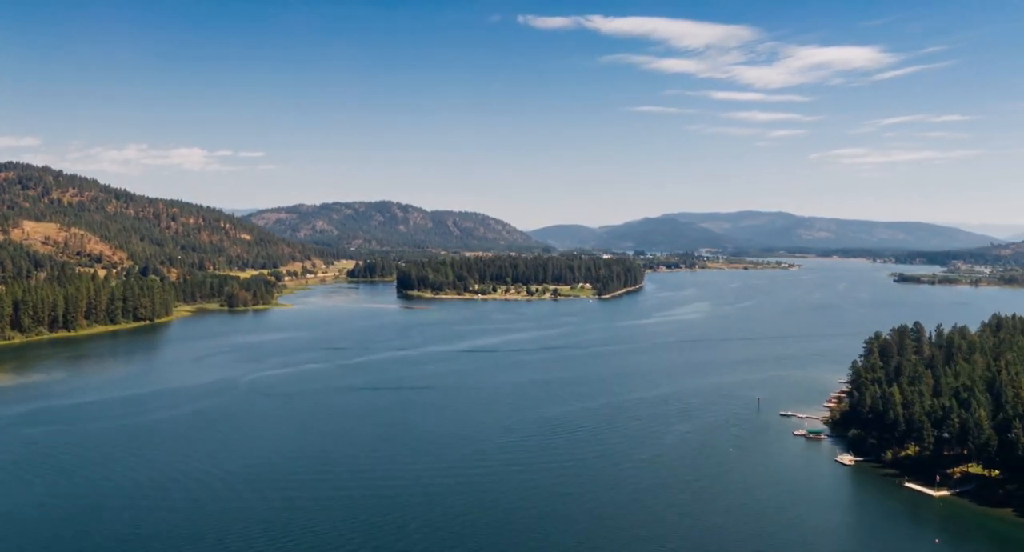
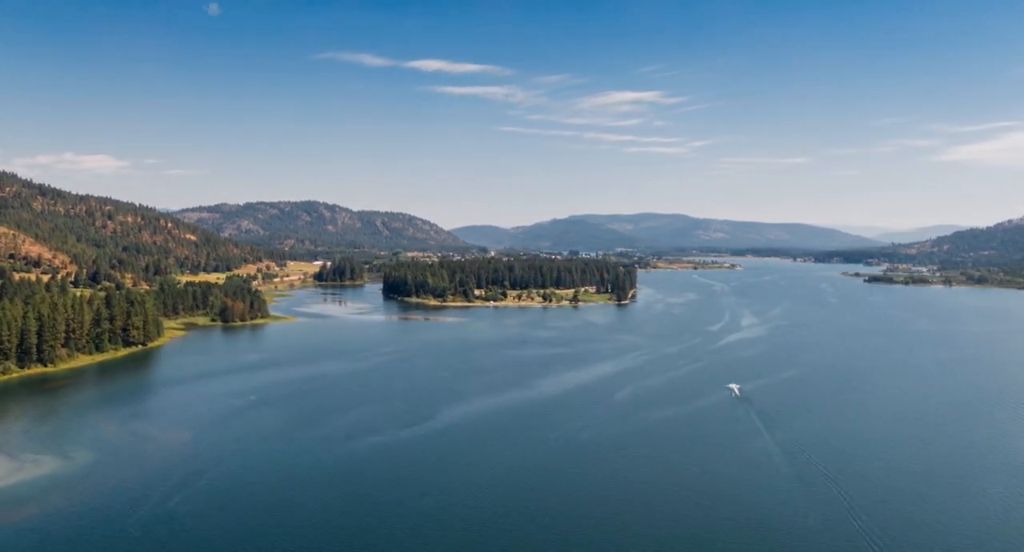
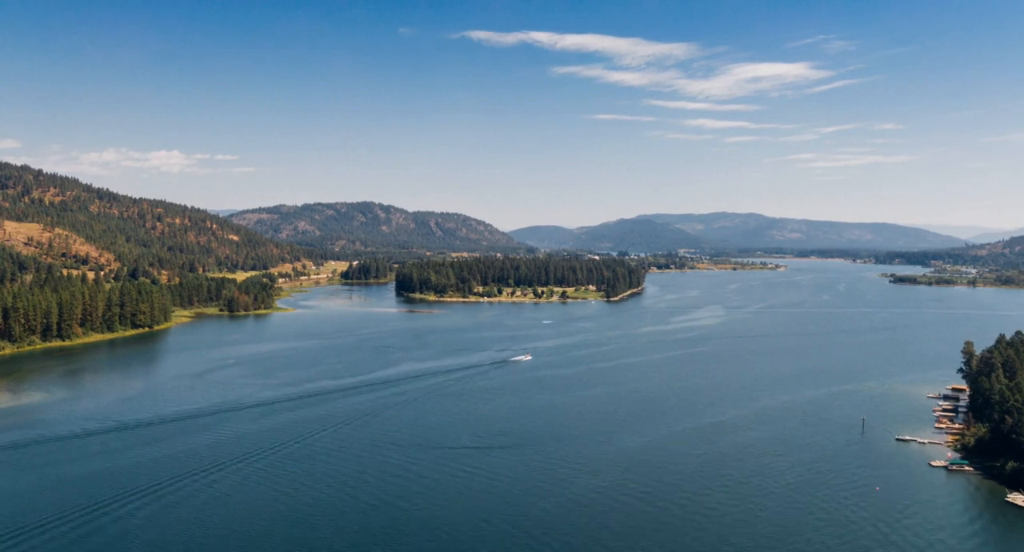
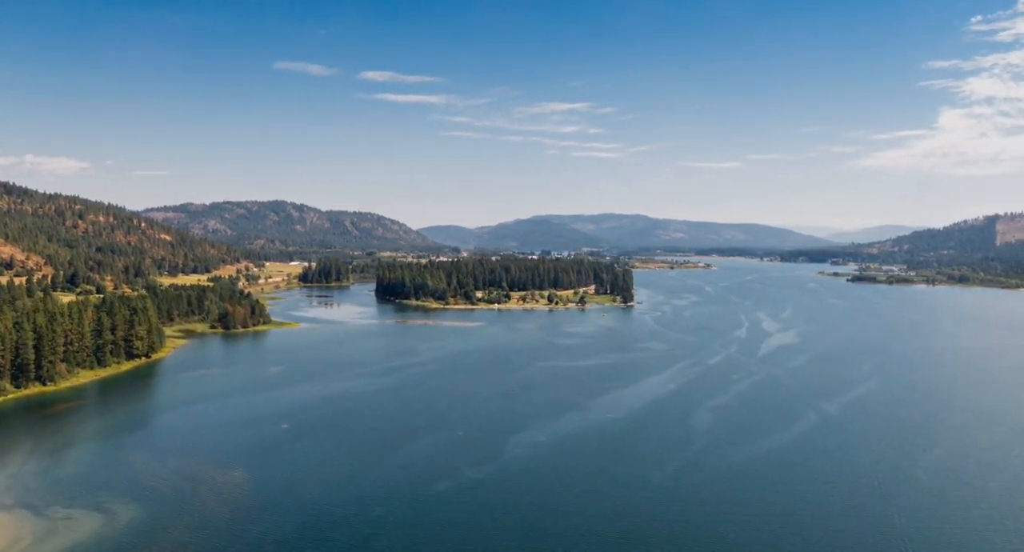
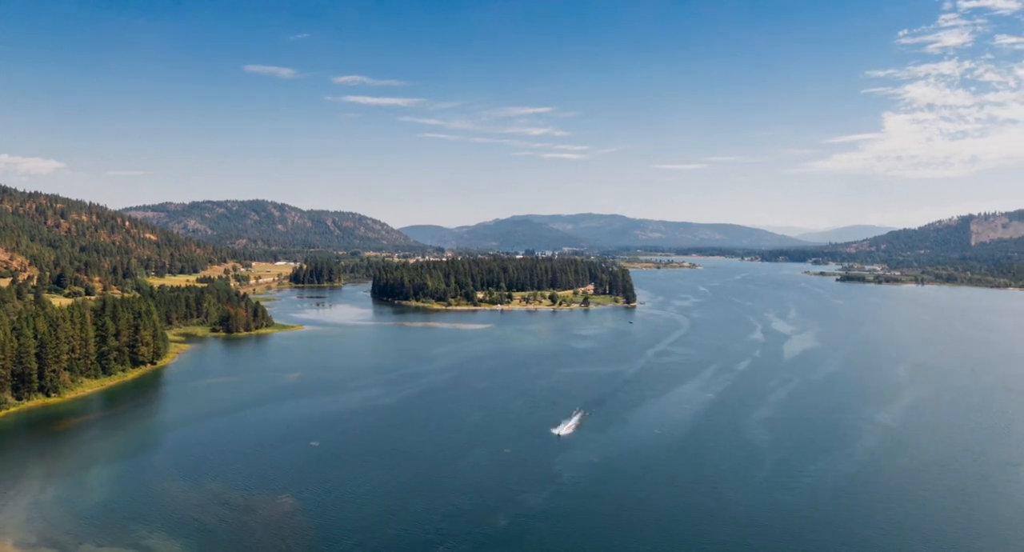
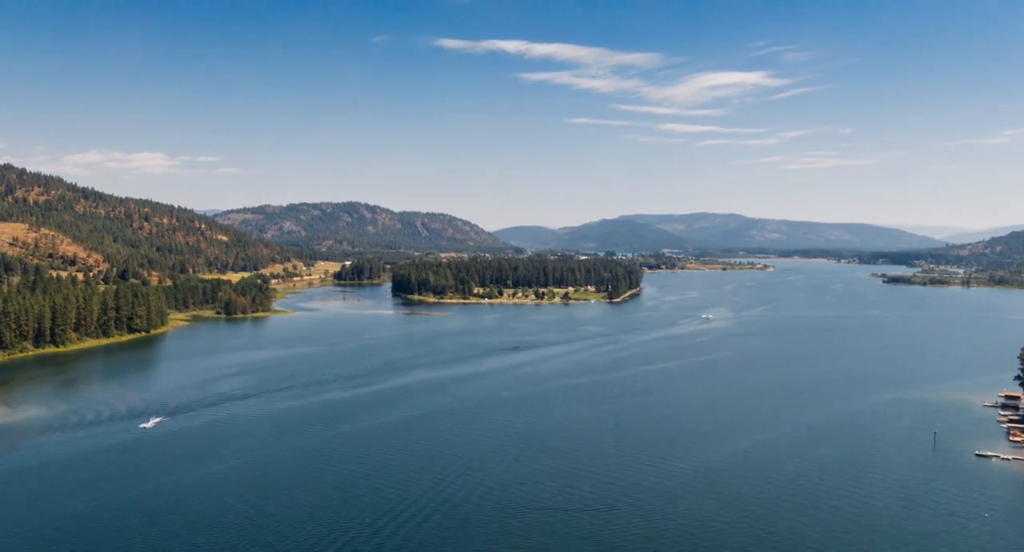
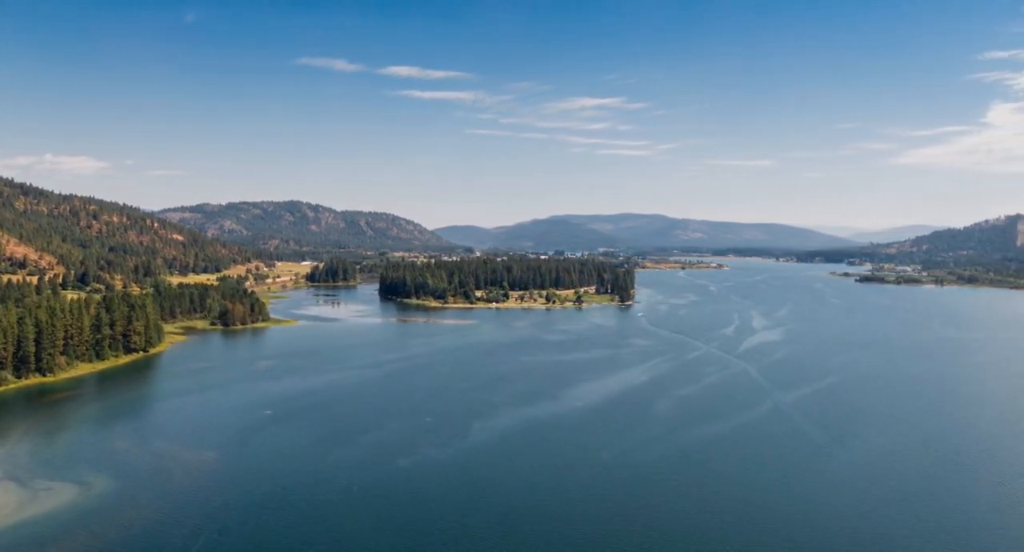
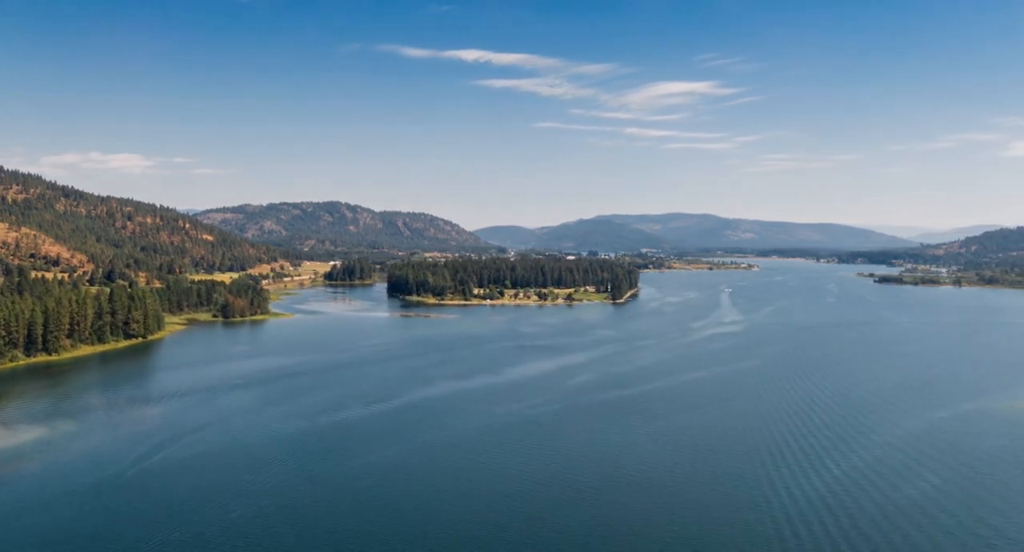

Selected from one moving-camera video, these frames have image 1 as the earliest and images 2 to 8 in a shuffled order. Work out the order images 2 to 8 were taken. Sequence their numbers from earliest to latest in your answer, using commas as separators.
3, 6, 8, 2, 7, 4, 5
